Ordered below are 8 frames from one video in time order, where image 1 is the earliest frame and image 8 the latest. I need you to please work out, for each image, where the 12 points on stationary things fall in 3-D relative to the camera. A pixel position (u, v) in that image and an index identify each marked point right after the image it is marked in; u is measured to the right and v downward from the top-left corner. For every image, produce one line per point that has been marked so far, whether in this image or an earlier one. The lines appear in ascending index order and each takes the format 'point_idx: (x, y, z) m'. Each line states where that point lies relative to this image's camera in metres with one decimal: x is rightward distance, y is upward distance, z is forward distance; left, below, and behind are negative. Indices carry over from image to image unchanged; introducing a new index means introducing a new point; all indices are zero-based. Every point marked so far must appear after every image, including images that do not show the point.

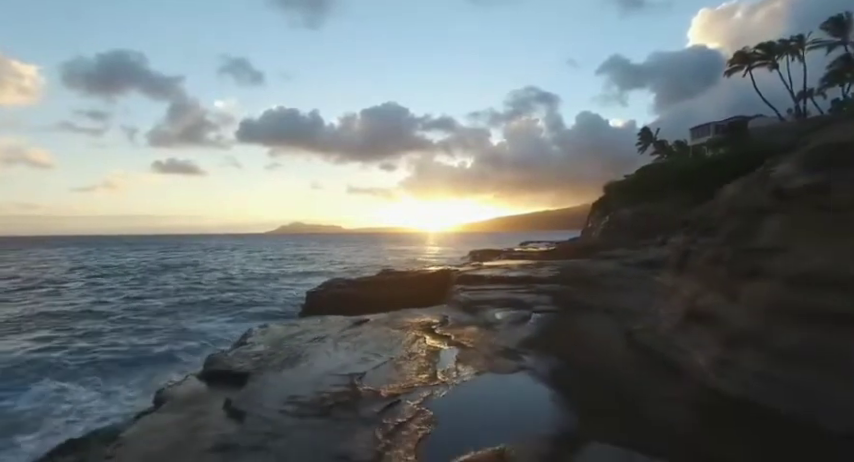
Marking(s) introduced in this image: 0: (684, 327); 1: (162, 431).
0: (+6.2, -2.2, +9.5) m
1: (-5.1, -3.8, +7.7) m
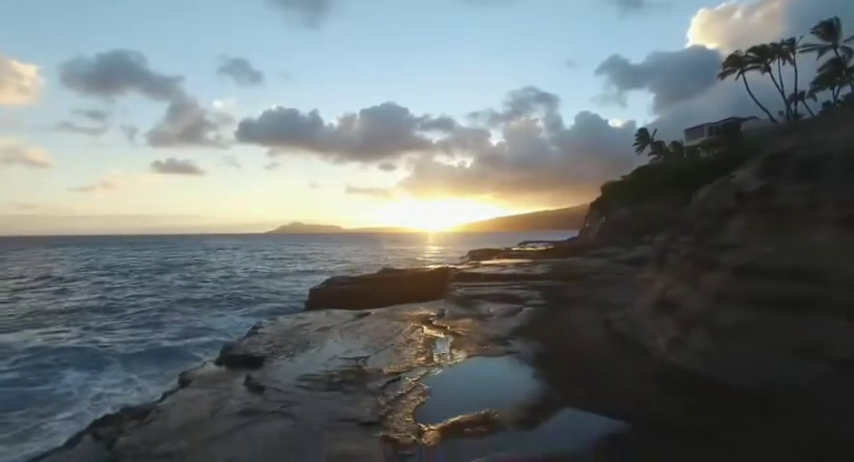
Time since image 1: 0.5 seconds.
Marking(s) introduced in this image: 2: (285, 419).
0: (+6.1, -2.2, +10.7) m
1: (-5.1, -3.8, +8.8) m
2: (-2.7, -3.5, +7.7) m
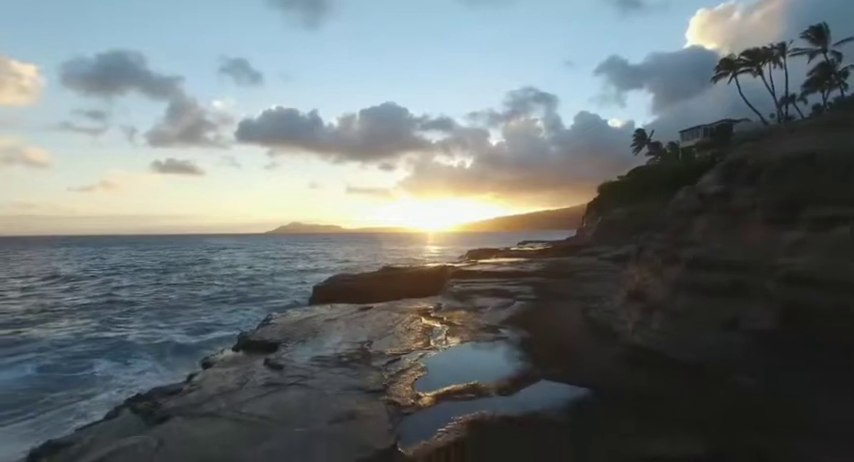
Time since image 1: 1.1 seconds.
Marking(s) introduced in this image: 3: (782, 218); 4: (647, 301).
0: (+6.1, -2.1, +12.0) m
1: (-5.2, -3.7, +10.2) m
2: (-2.8, -3.5, +9.0) m
3: (+7.1, +0.2, +7.6) m
4: (+6.1, -1.8, +10.7) m
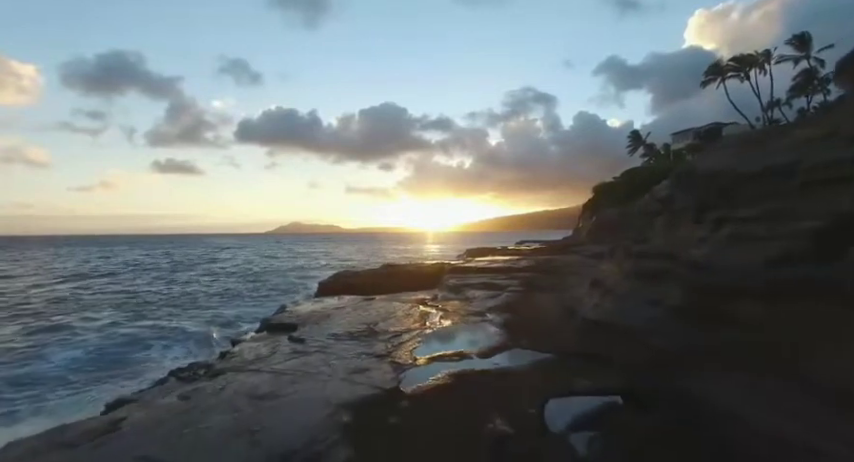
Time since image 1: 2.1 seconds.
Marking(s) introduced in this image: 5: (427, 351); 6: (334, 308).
0: (+5.9, -2.1, +14.3) m
1: (-5.3, -3.7, +12.4) m
2: (-2.9, -3.4, +11.3) m
3: (+6.9, +0.3, +9.8) m
4: (+5.9, -1.8, +13.0) m
5: (0.0, -3.4, +11.4) m
6: (-4.4, -3.6, +18.7) m
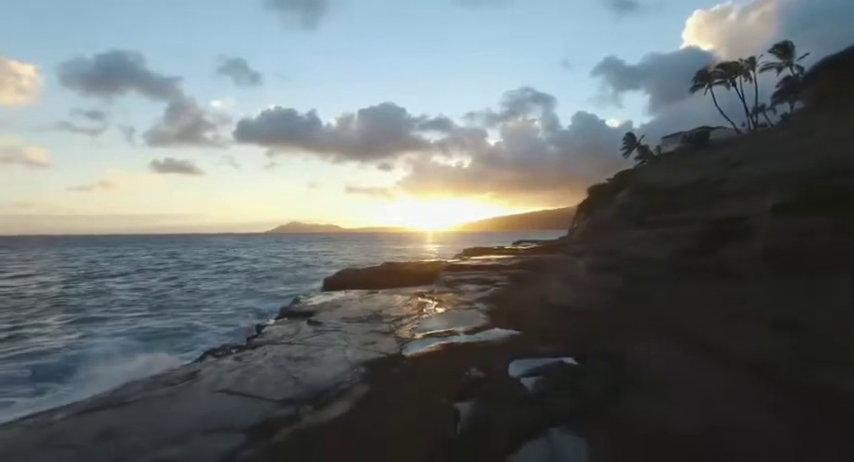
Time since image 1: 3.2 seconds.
0: (+5.8, -2.1, +16.8) m
1: (-5.5, -3.7, +14.9) m
2: (-3.1, -3.5, +13.8) m
3: (+6.8, +0.3, +12.4) m
4: (+5.8, -1.8, +15.5) m
5: (-0.1, -3.5, +13.9) m
6: (-4.6, -3.7, +21.3) m
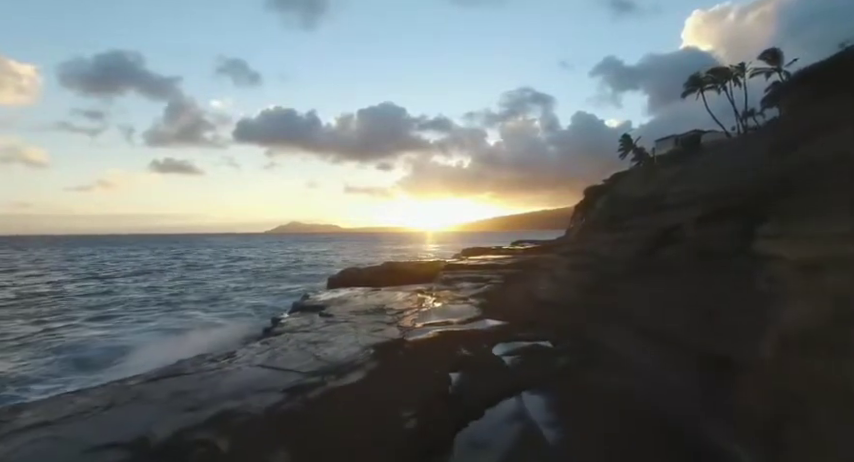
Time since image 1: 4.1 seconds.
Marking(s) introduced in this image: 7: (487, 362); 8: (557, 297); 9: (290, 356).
0: (+5.7, -2.2, +18.8) m
1: (-5.5, -3.8, +16.8) m
2: (-3.1, -3.6, +15.7) m
3: (+6.8, +0.1, +14.4) m
4: (+5.7, -1.9, +17.5) m
5: (-0.2, -3.6, +15.8) m
6: (-4.6, -3.8, +23.2) m
7: (+1.6, -3.5, +10.4) m
8: (+5.4, -2.7, +16.3) m
9: (-4.0, -3.6, +11.4) m
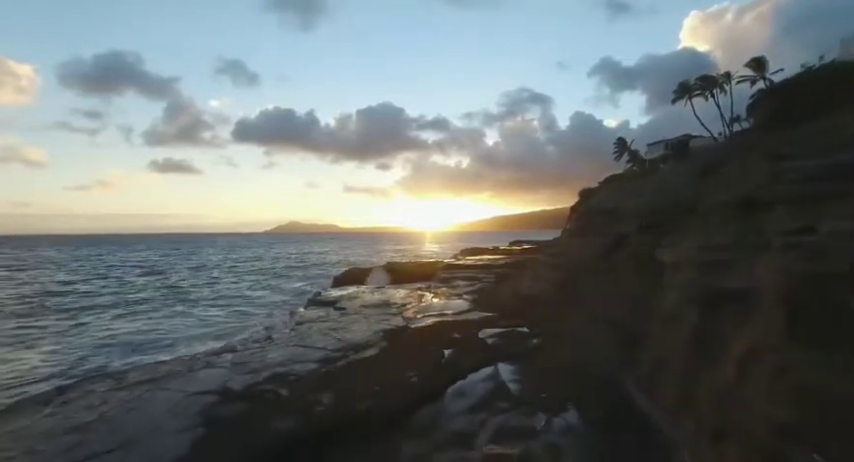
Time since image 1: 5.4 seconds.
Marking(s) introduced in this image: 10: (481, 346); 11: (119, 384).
0: (+5.7, -2.5, +21.6) m
1: (-5.6, -4.1, +19.6) m
2: (-3.2, -3.9, +18.5) m
3: (+6.7, -0.1, +17.1) m
4: (+5.7, -2.2, +20.3) m
5: (-0.2, -3.9, +18.6) m
6: (-4.7, -4.0, +25.9) m
7: (+1.5, -3.7, +13.1) m
8: (+5.3, -3.0, +19.1) m
9: (-4.0, -3.8, +14.1) m
10: (+1.7, -3.7, +12.8) m
11: (-7.7, -3.8, +9.9) m
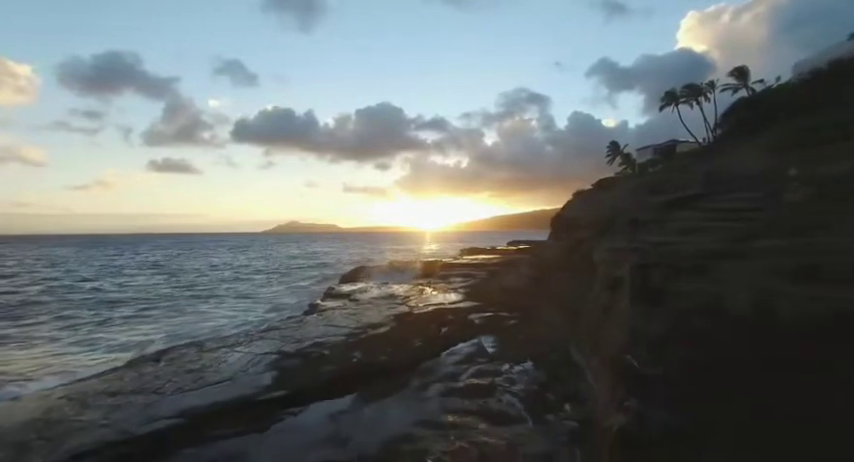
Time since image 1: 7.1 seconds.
0: (+5.7, -2.7, +25.2) m
1: (-5.6, -4.3, +23.2) m
2: (-3.2, -4.1, +22.1) m
3: (+6.7, -0.3, +20.7) m
4: (+5.7, -2.4, +23.9) m
5: (-0.2, -4.1, +22.2) m
6: (-4.7, -4.2, +29.5) m
7: (+1.5, -3.9, +16.7) m
8: (+5.3, -3.2, +22.7) m
9: (-4.0, -4.0, +17.7) m
10: (+1.8, -3.9, +16.4) m
11: (-7.7, -4.0, +13.5) m
